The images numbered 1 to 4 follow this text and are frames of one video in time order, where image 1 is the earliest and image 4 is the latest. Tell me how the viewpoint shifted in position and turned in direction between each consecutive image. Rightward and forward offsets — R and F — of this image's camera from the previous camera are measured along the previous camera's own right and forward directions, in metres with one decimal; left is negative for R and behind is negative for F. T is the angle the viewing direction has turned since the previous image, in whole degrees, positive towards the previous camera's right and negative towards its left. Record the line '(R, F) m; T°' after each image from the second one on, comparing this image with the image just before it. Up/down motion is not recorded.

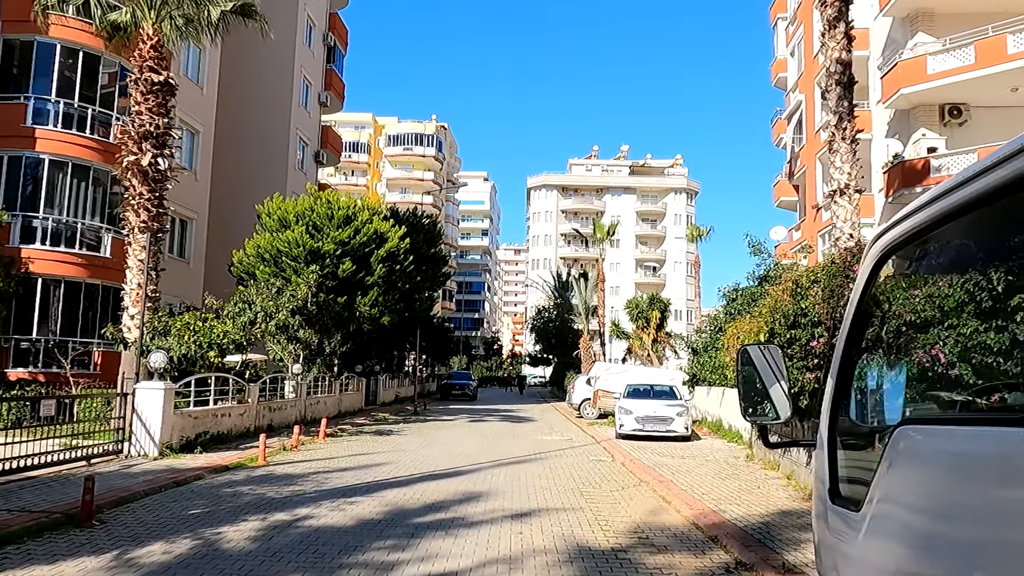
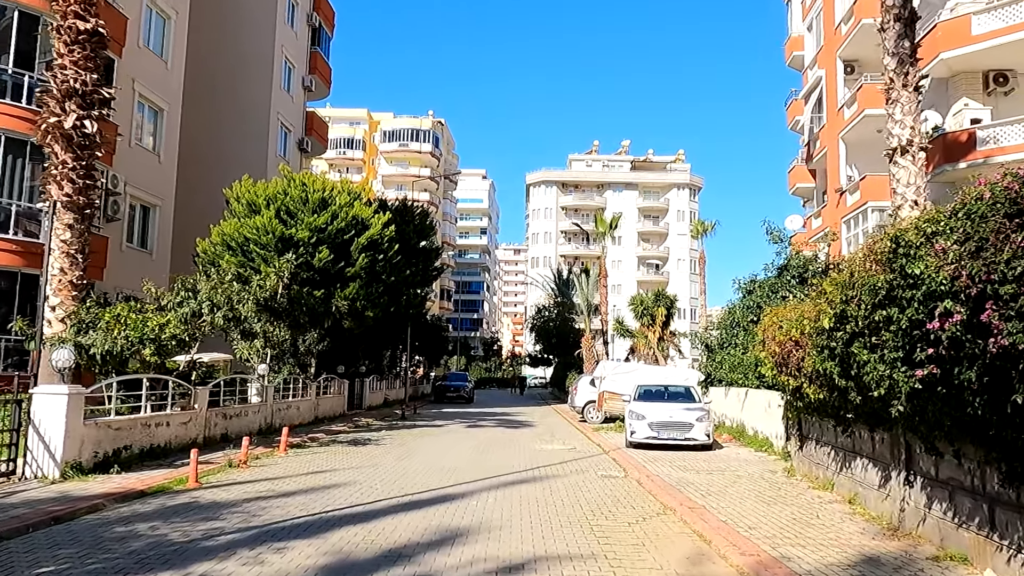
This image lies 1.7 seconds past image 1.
(+0.1, +2.6) m; 0°
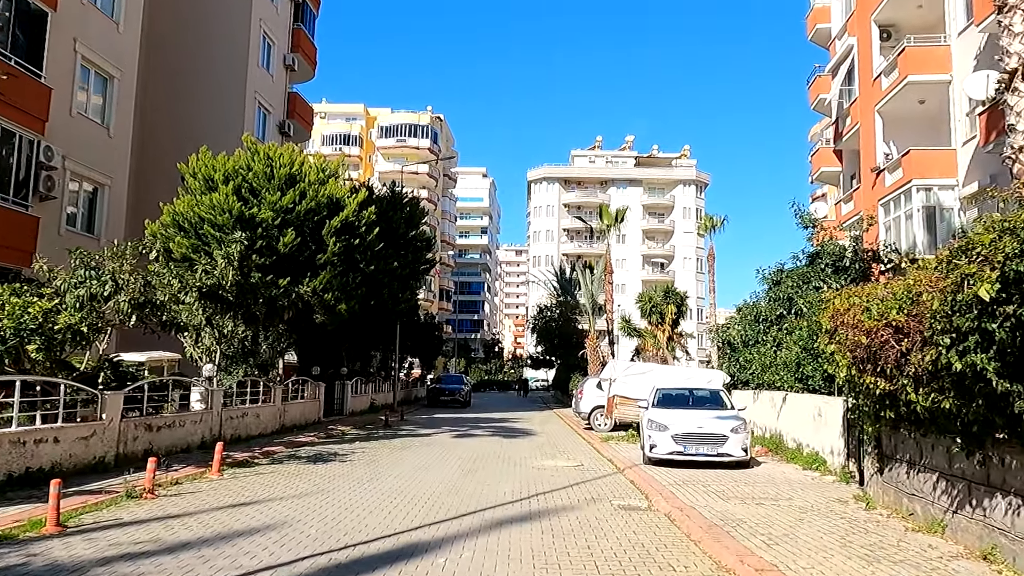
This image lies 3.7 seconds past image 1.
(+0.2, +3.1) m; 0°
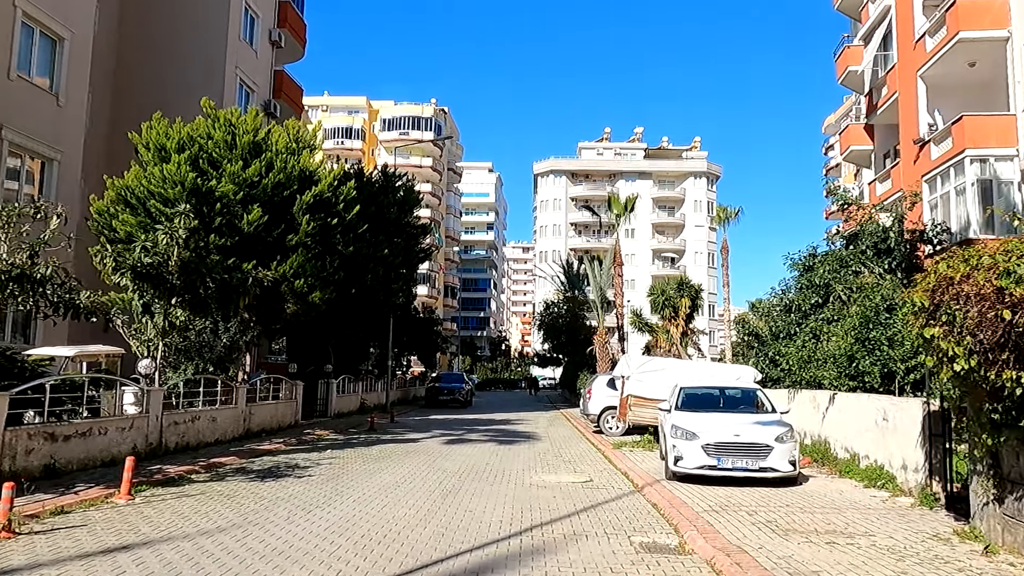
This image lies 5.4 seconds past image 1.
(+0.2, +2.6) m; -1°
